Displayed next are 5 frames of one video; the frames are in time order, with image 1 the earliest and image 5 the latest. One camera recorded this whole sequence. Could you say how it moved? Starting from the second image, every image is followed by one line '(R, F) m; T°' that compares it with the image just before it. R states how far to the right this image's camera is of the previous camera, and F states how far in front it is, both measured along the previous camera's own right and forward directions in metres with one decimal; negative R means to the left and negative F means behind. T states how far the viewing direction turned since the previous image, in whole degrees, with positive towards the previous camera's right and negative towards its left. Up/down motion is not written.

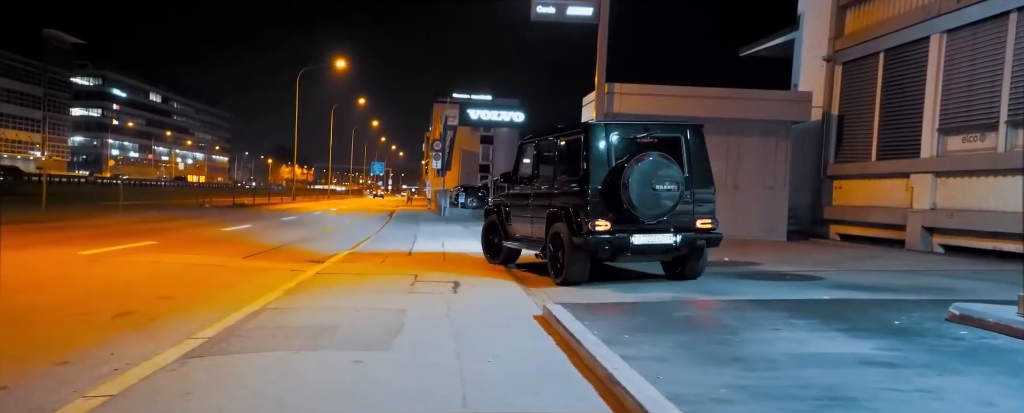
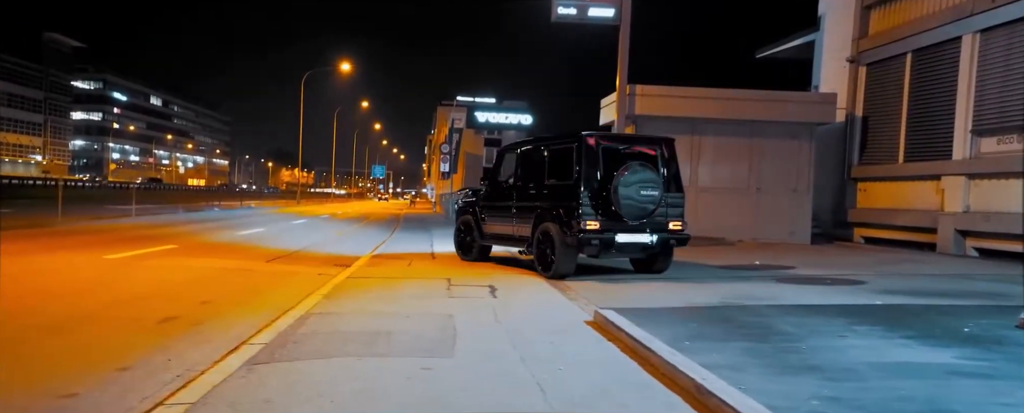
(-0.5, +0.1) m; -1°
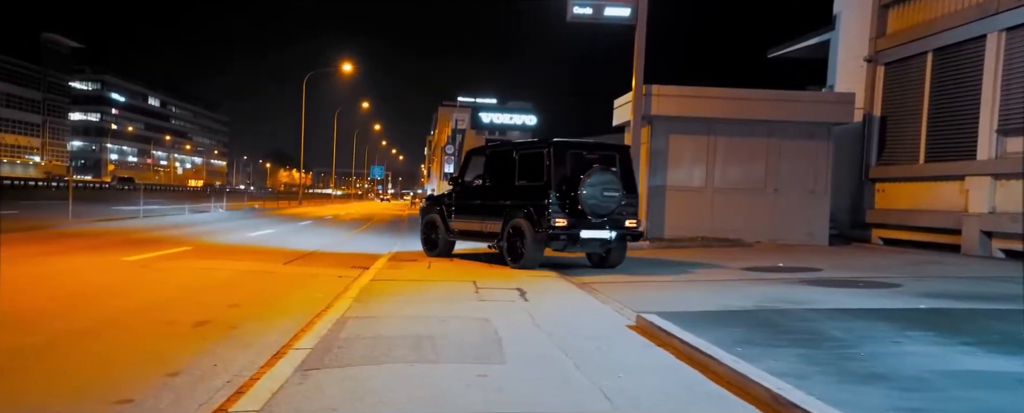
(-0.4, +0.1) m; 0°
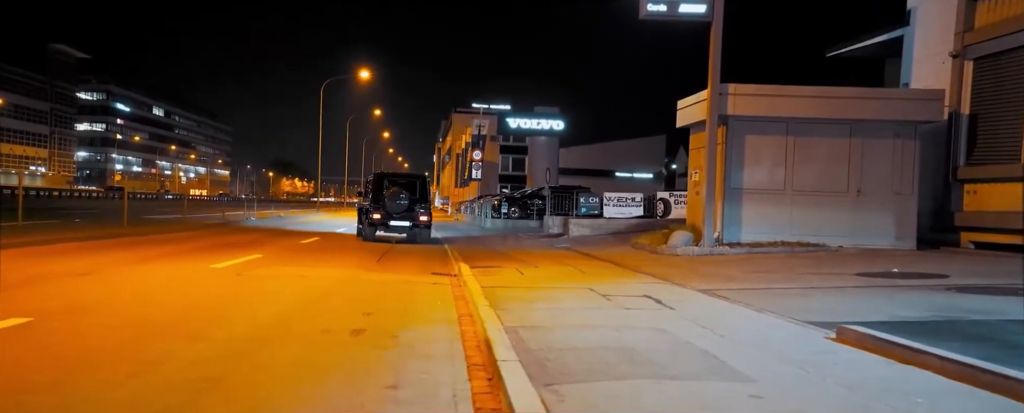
(-1.5, +0.4) m; -2°
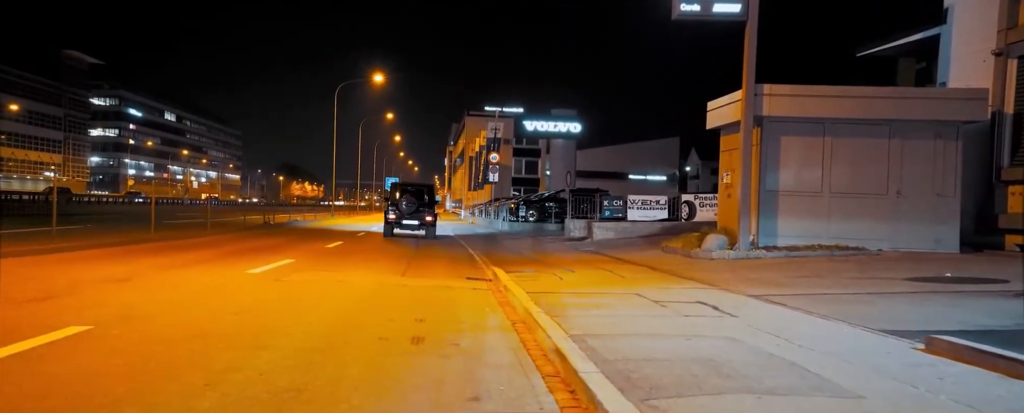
(-0.5, +0.2) m; -1°
